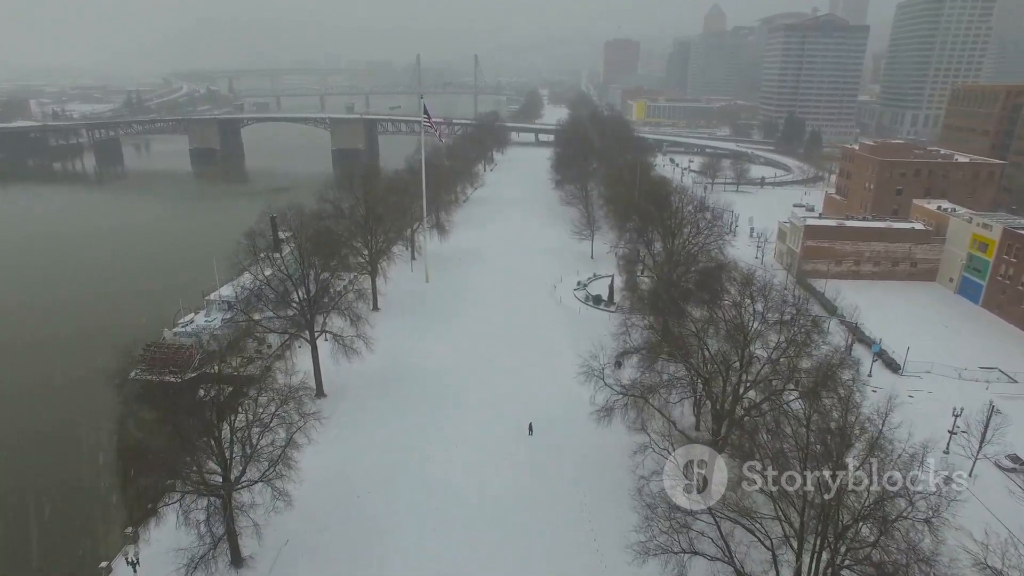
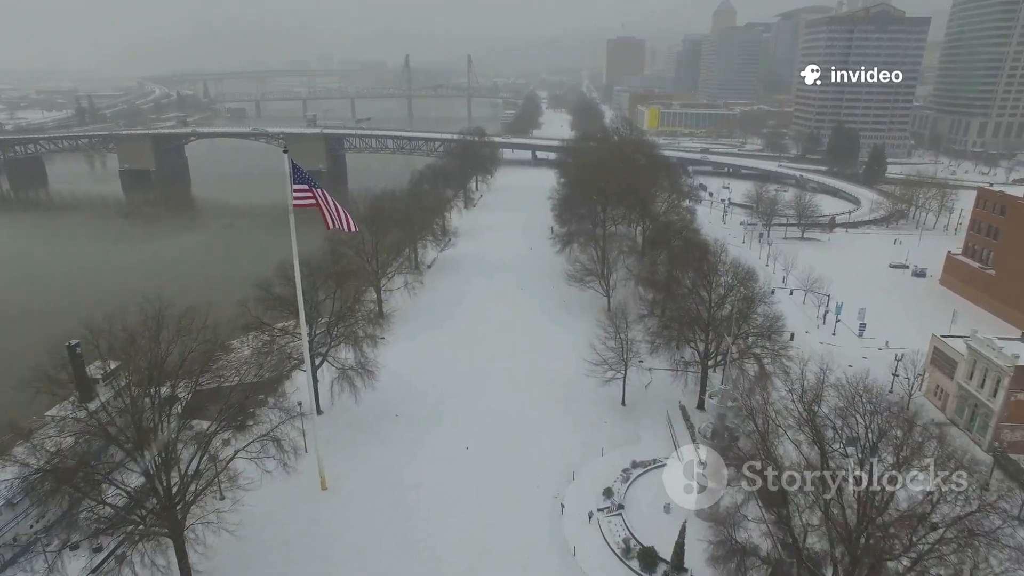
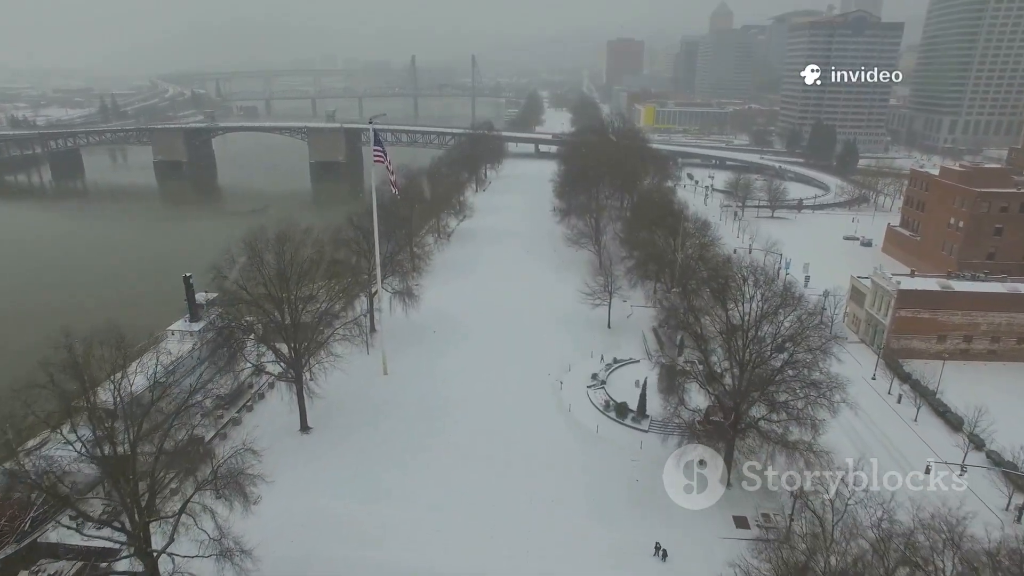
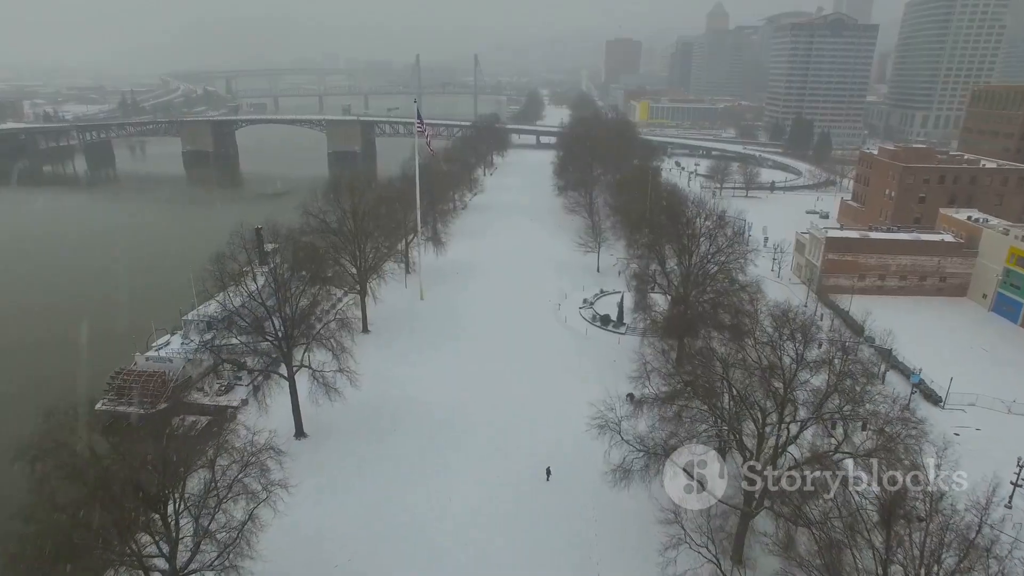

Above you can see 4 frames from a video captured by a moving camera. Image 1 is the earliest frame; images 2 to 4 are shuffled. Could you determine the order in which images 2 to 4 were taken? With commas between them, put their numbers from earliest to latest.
4, 3, 2
